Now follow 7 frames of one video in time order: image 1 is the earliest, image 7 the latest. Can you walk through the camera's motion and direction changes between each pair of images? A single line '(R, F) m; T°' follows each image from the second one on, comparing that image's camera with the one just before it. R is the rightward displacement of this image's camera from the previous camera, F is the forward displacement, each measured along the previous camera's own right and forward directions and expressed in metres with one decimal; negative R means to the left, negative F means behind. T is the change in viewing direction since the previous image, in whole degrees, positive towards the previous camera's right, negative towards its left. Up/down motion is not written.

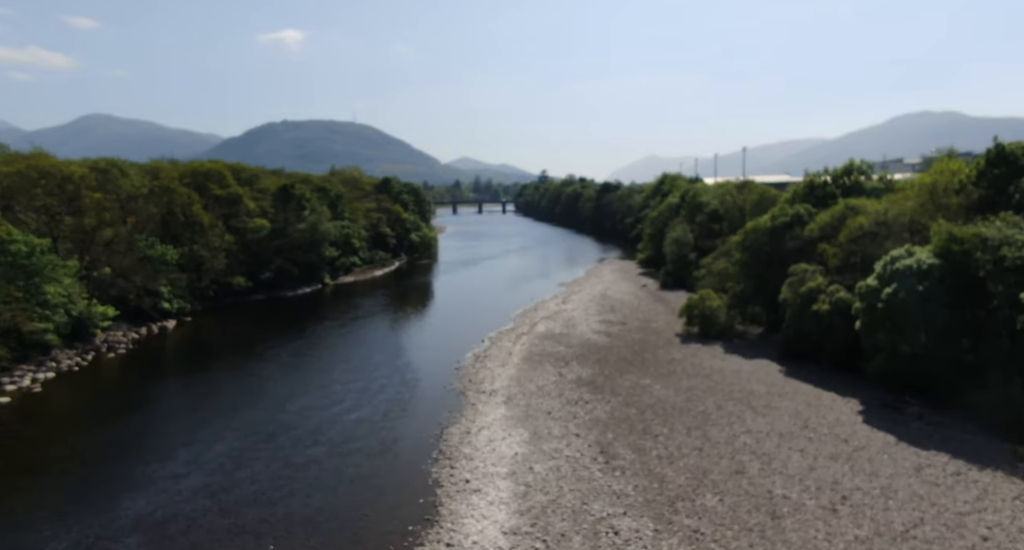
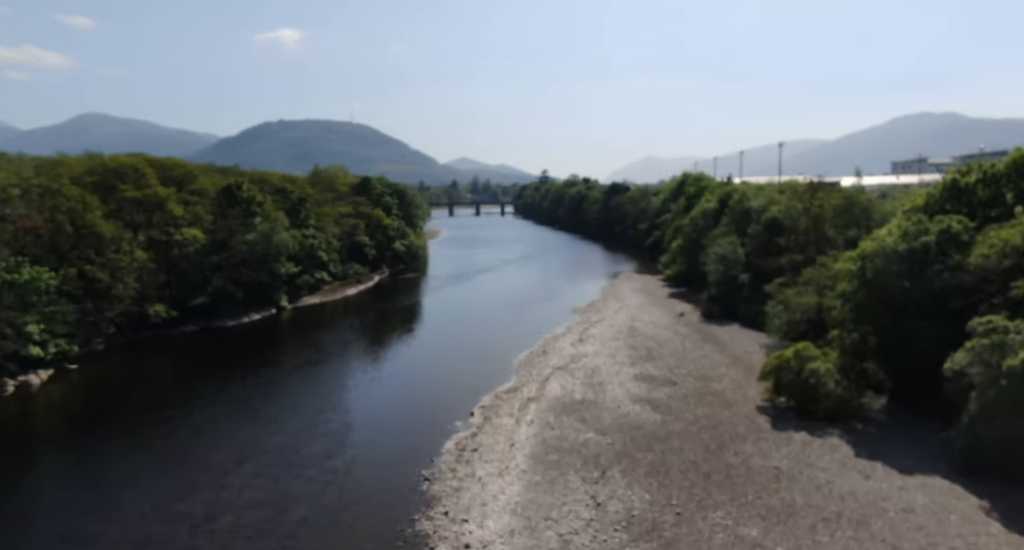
(-0.2, +13.4) m; 0°
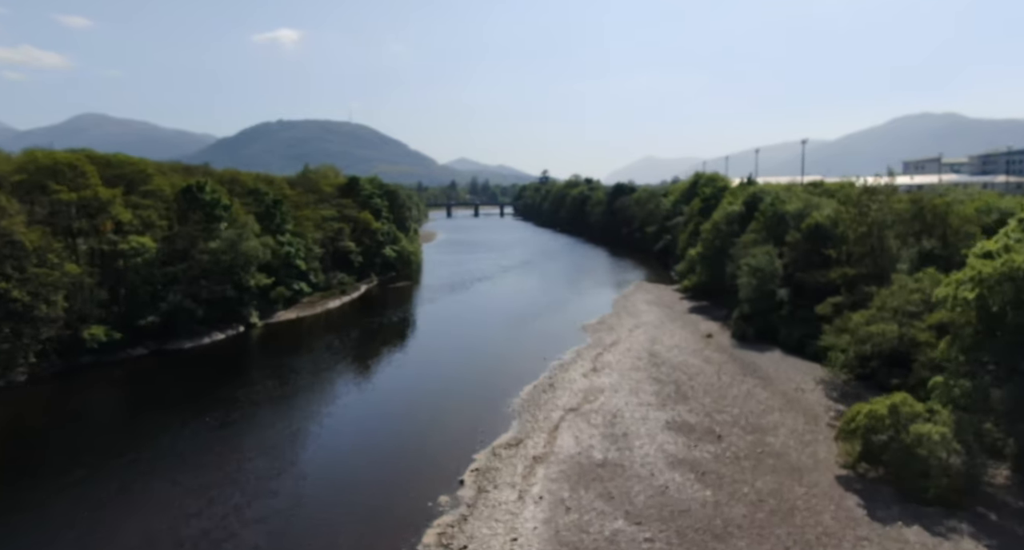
(-0.1, +6.8) m; 0°
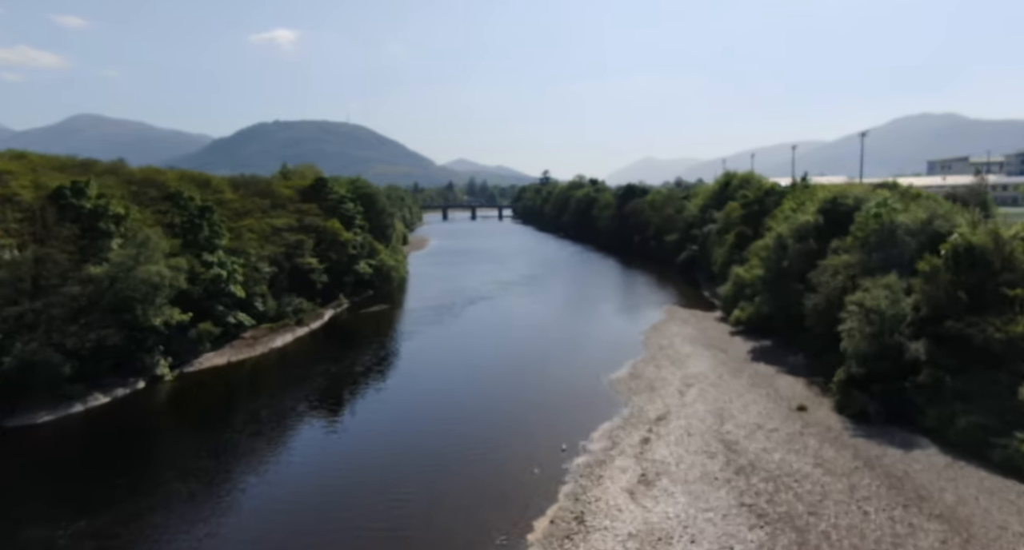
(-0.1, +13.6) m; 0°
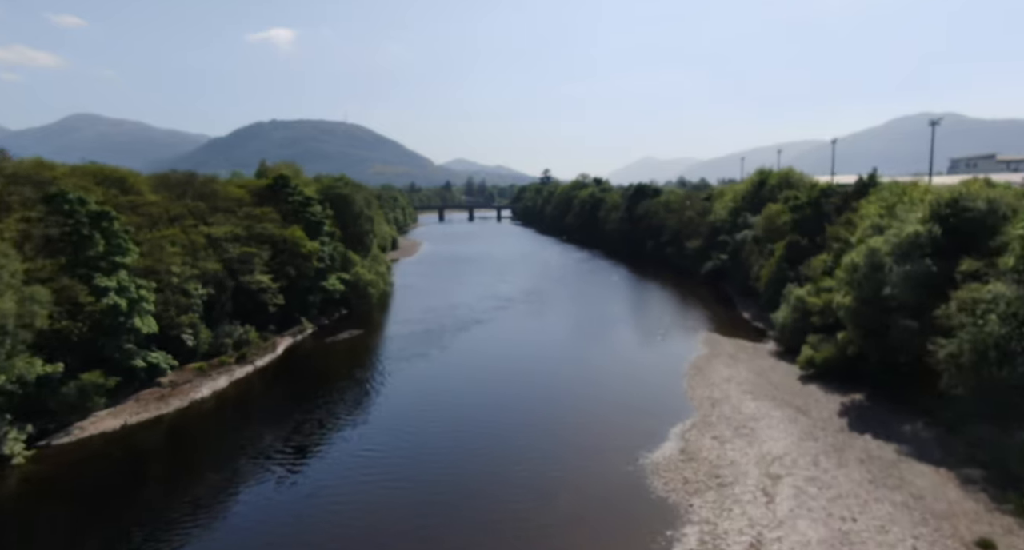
(-0.1, +11.3) m; 0°
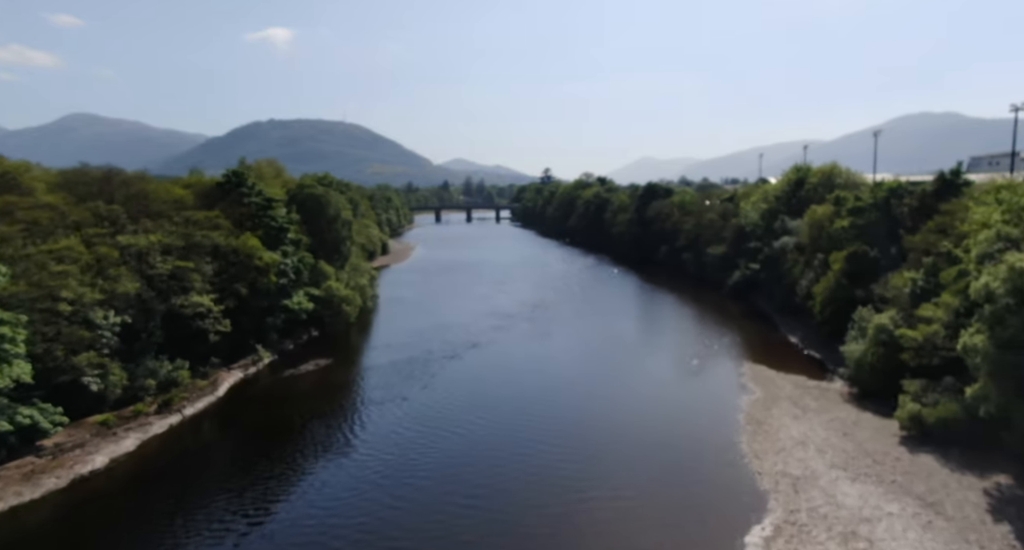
(-0.1, +9.2) m; 0°
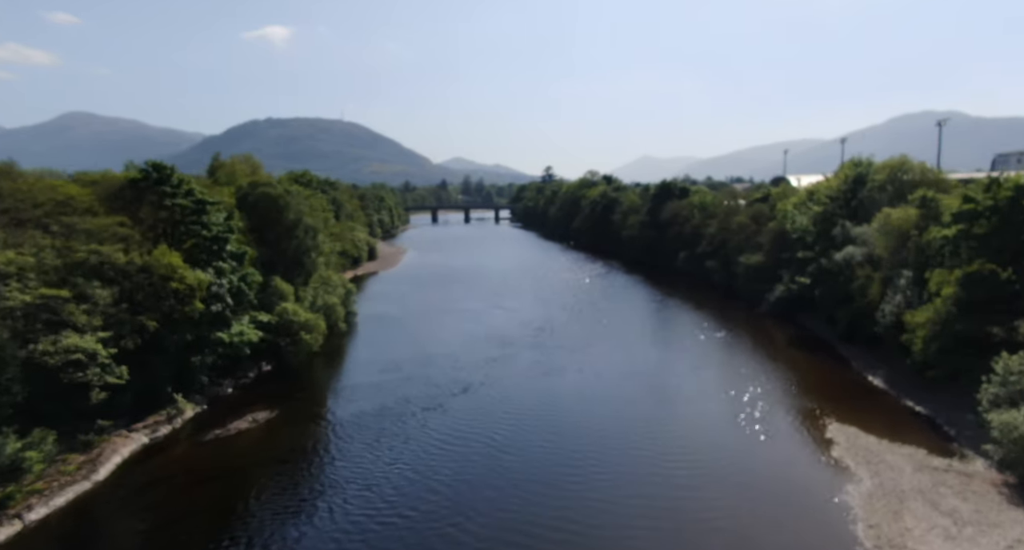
(-0.1, +10.5) m; 0°
